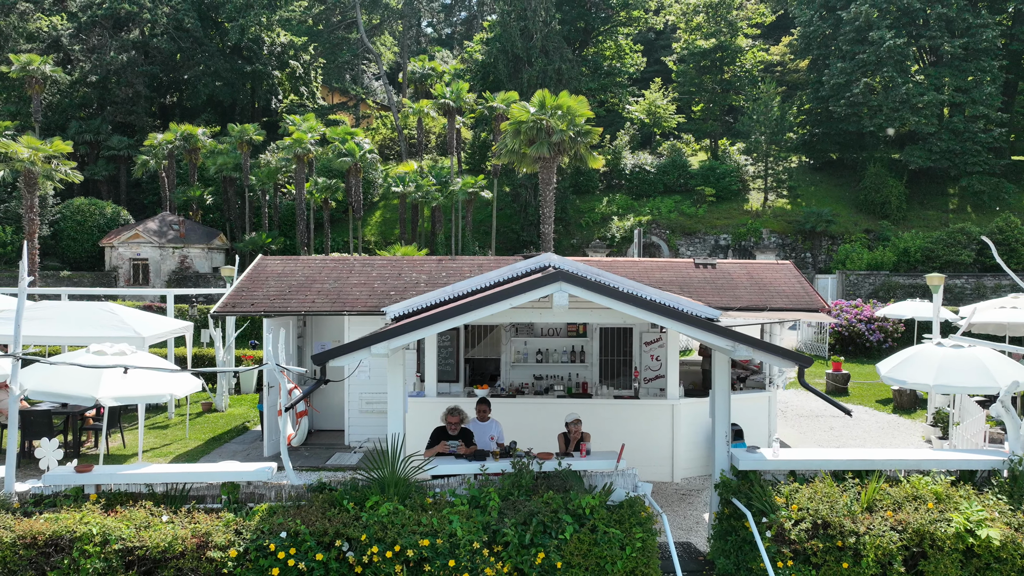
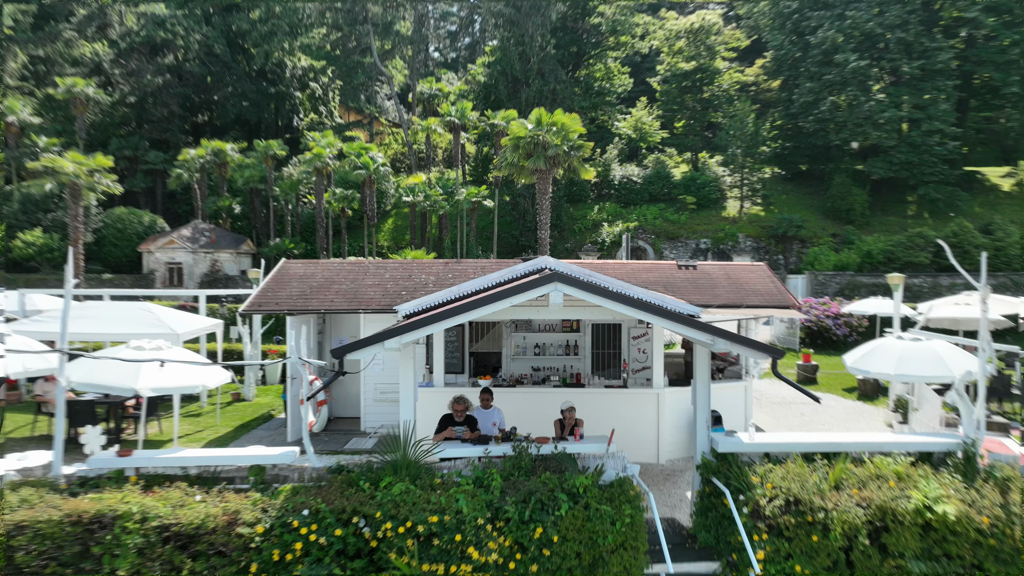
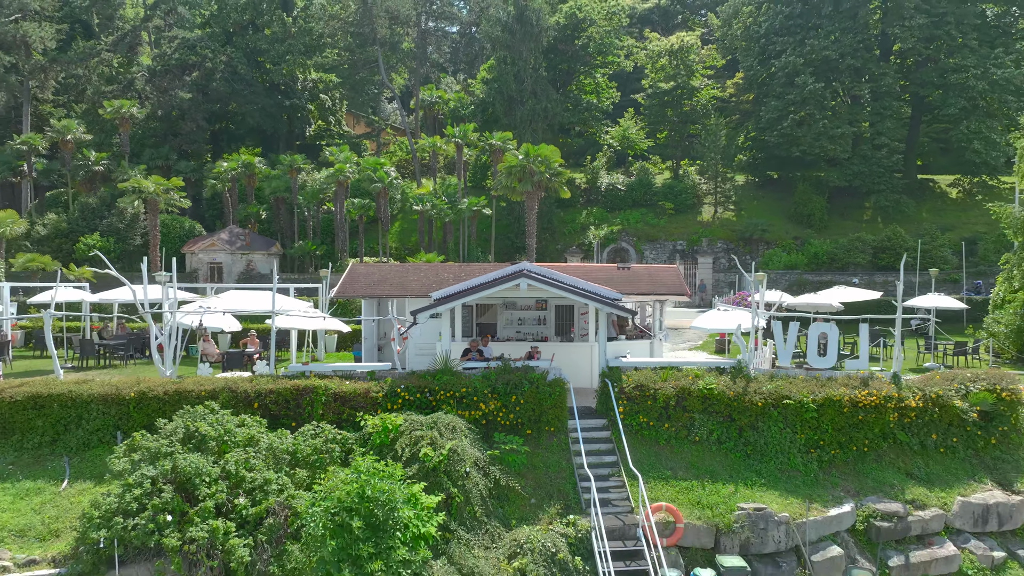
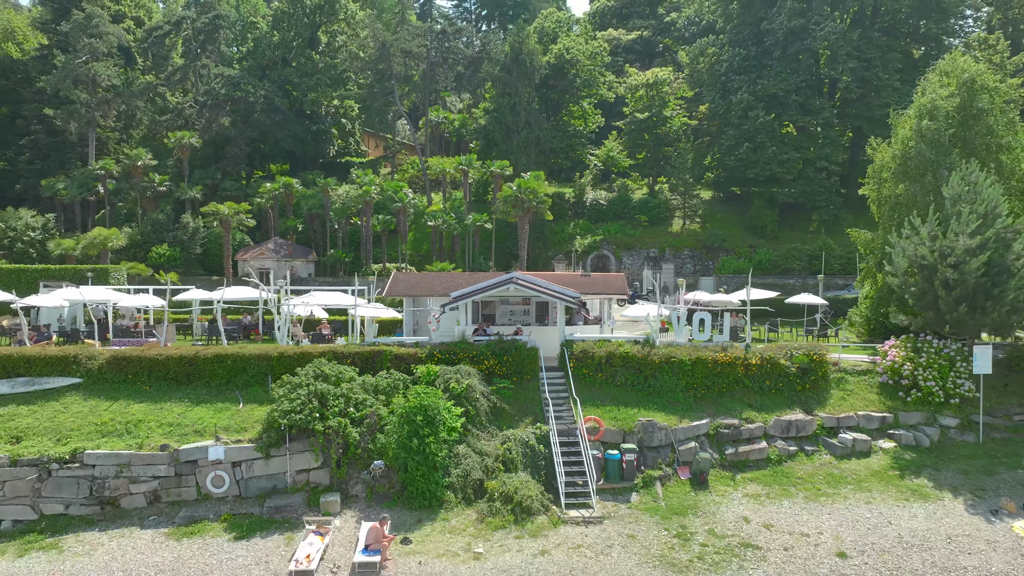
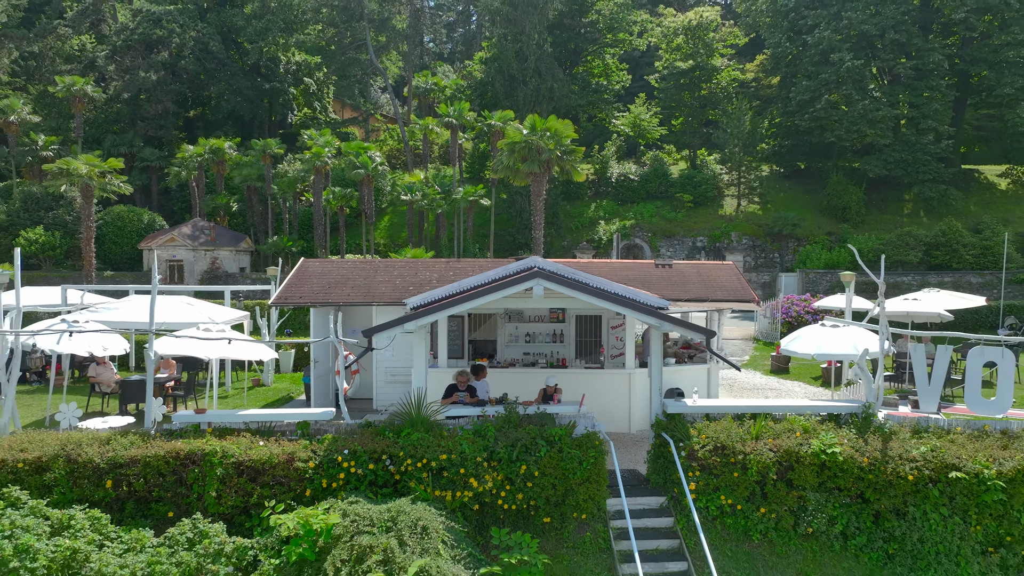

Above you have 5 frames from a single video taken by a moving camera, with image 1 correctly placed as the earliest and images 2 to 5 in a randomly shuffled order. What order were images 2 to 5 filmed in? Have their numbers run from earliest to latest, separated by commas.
2, 5, 3, 4
